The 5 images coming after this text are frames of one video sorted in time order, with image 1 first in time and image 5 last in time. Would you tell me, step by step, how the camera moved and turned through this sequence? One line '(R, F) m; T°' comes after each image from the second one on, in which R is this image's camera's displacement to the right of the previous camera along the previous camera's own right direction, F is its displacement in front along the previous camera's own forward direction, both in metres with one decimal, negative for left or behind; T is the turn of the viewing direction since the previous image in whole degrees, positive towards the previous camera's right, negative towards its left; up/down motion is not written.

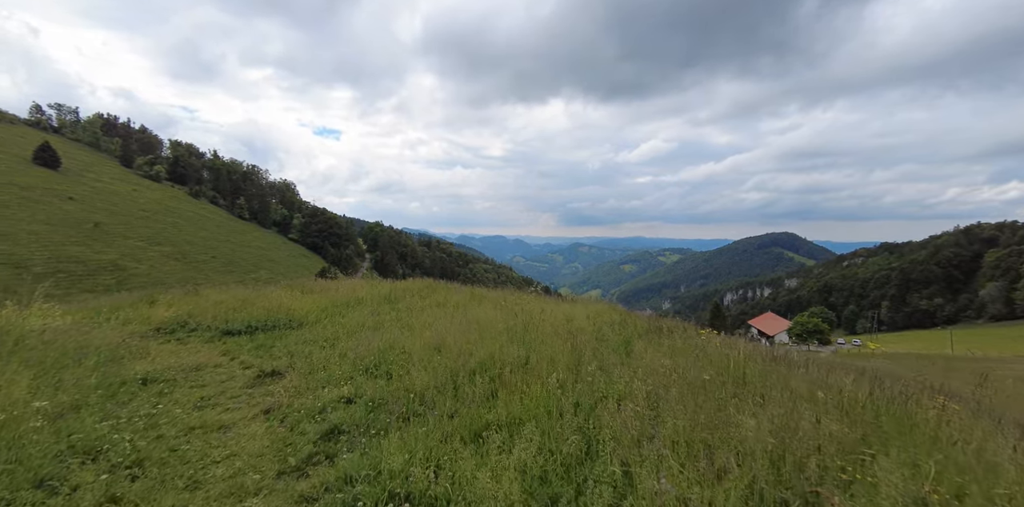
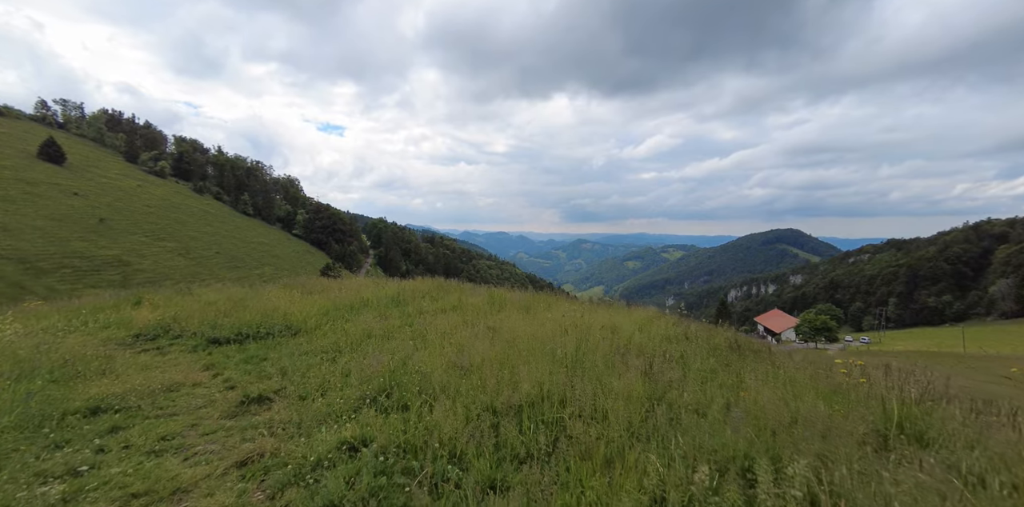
(-0.2, +0.6) m; 0°
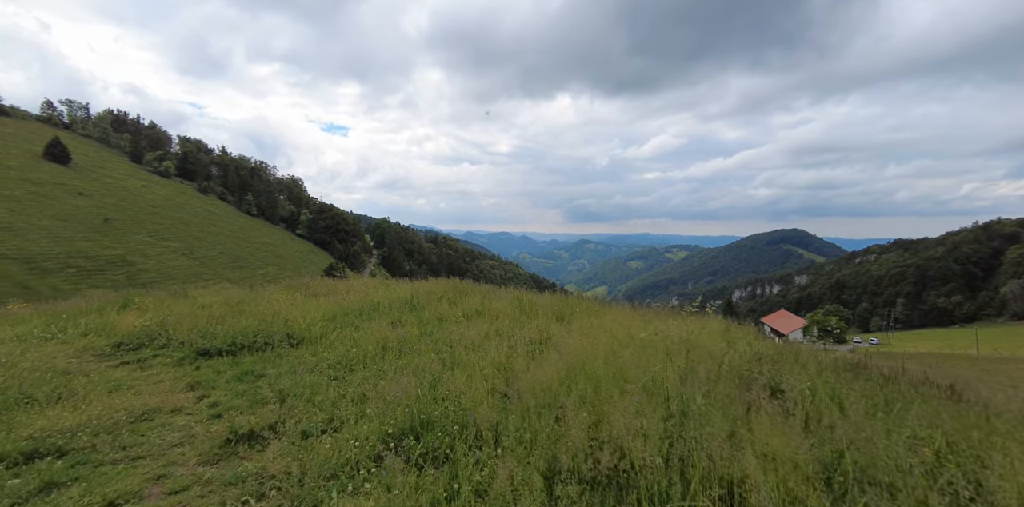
(-0.3, +0.6) m; 0°
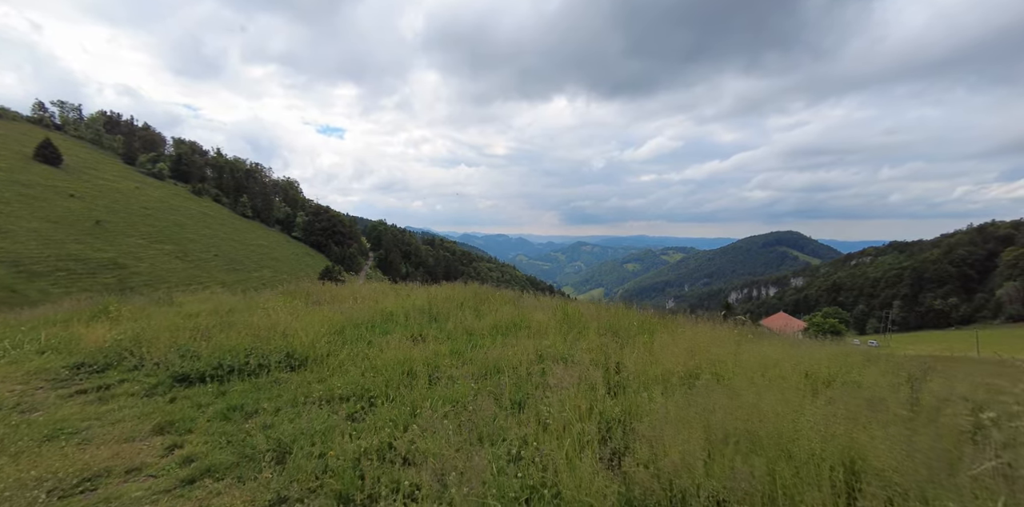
(-0.4, +0.7) m; 0°
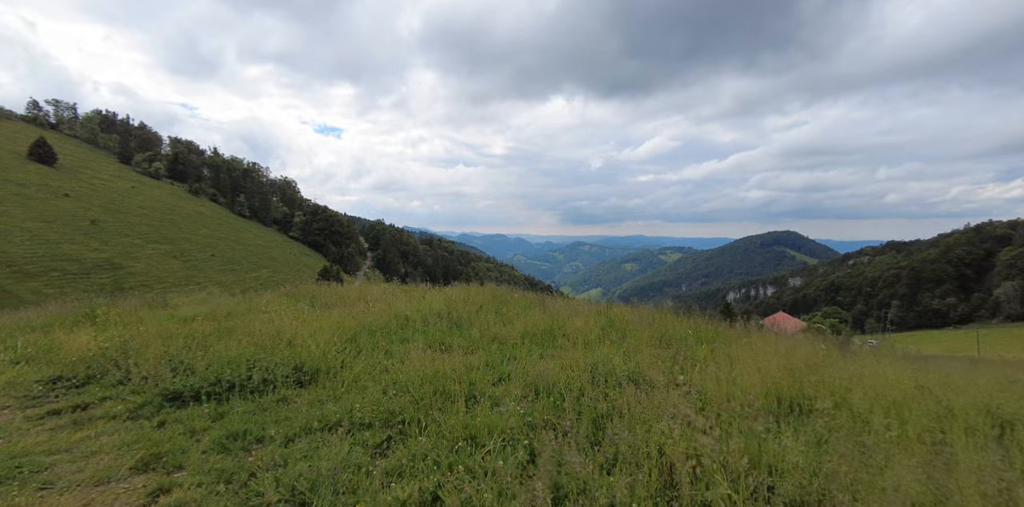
(-0.3, +0.4) m; 0°
